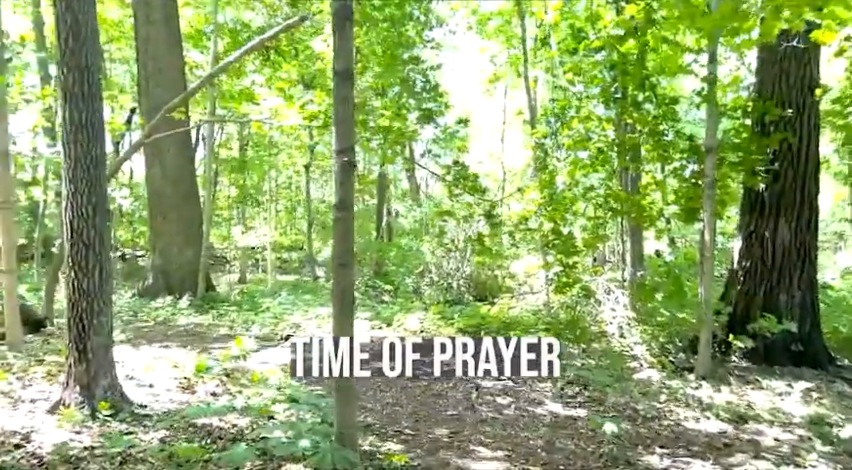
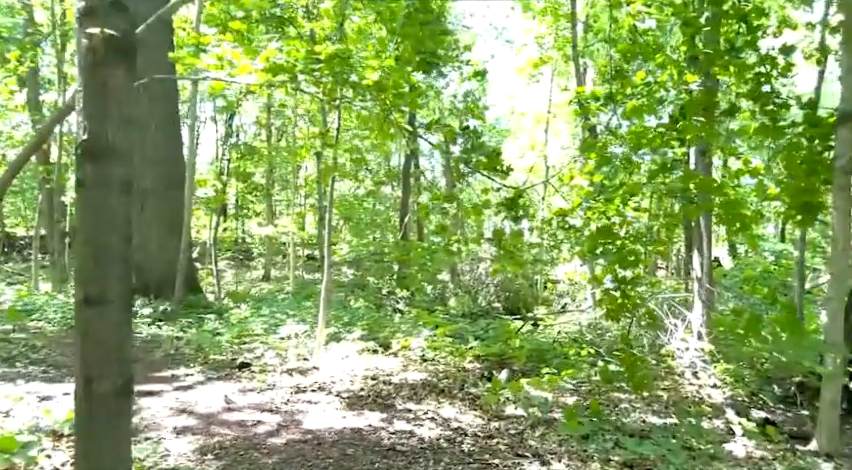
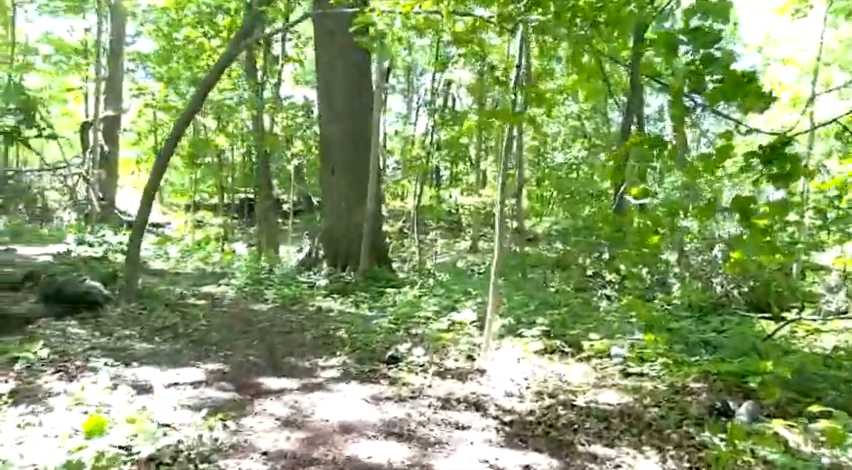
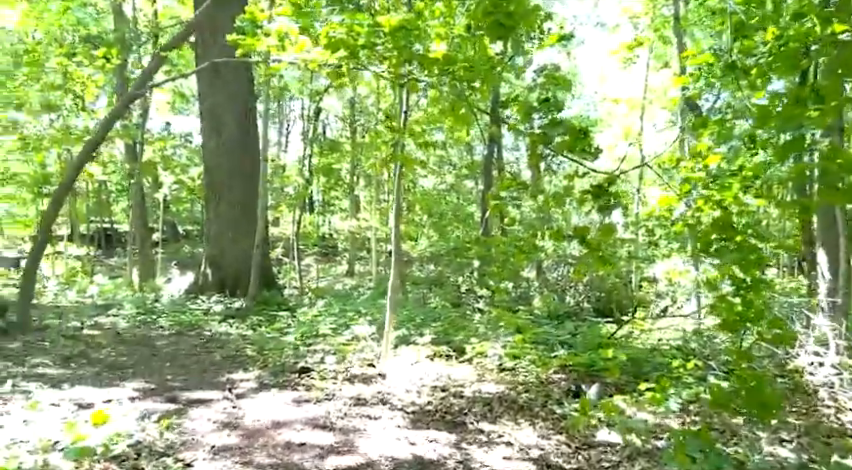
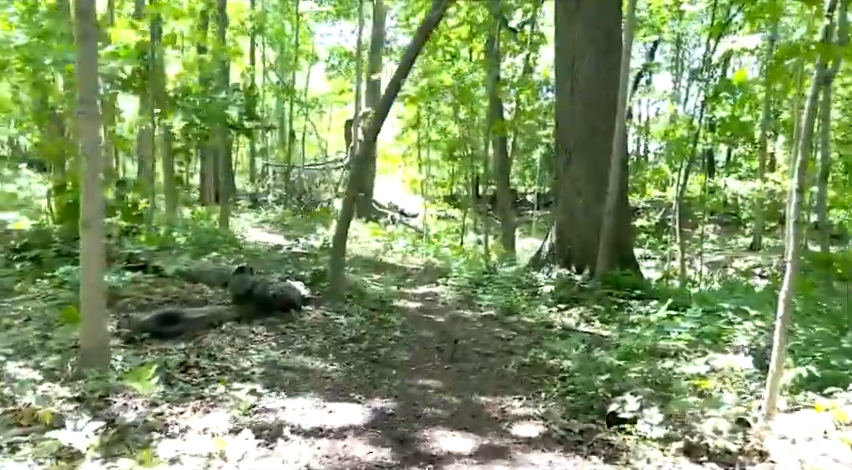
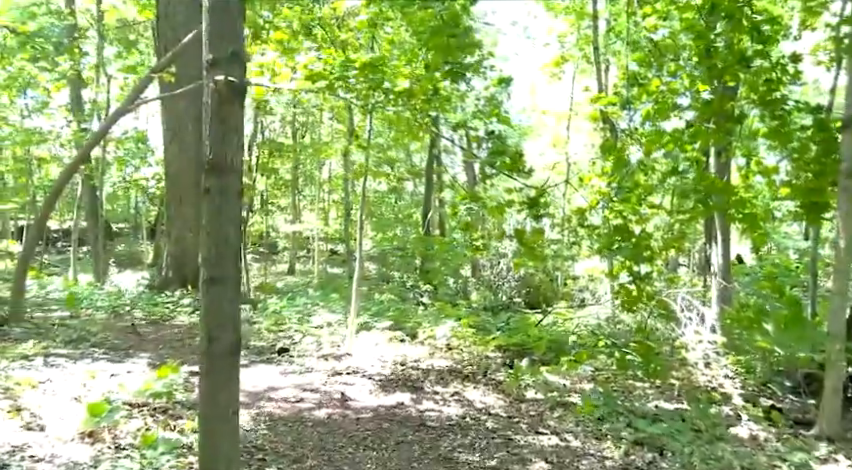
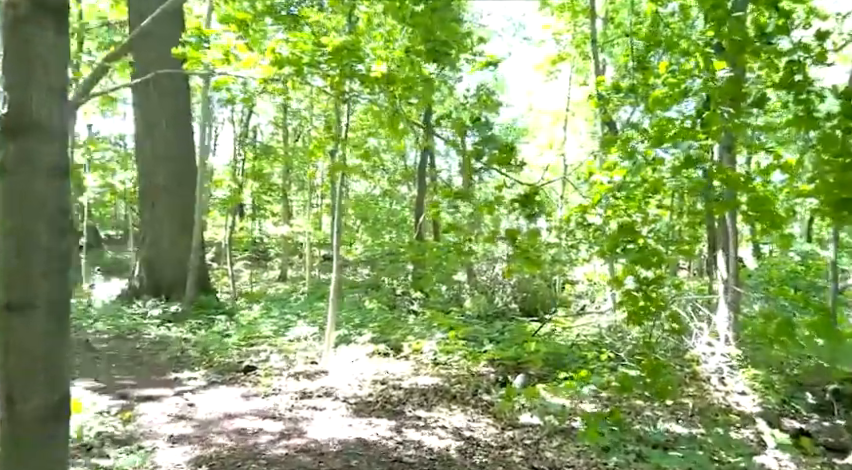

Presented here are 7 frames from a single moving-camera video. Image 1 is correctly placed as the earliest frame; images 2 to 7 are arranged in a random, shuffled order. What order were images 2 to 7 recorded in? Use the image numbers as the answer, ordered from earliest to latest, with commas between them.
6, 2, 7, 4, 3, 5
